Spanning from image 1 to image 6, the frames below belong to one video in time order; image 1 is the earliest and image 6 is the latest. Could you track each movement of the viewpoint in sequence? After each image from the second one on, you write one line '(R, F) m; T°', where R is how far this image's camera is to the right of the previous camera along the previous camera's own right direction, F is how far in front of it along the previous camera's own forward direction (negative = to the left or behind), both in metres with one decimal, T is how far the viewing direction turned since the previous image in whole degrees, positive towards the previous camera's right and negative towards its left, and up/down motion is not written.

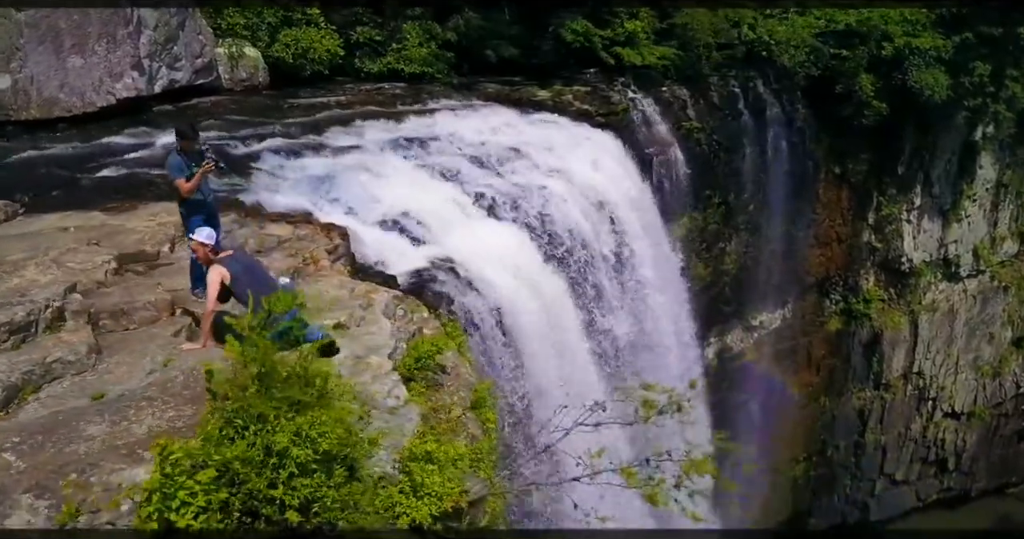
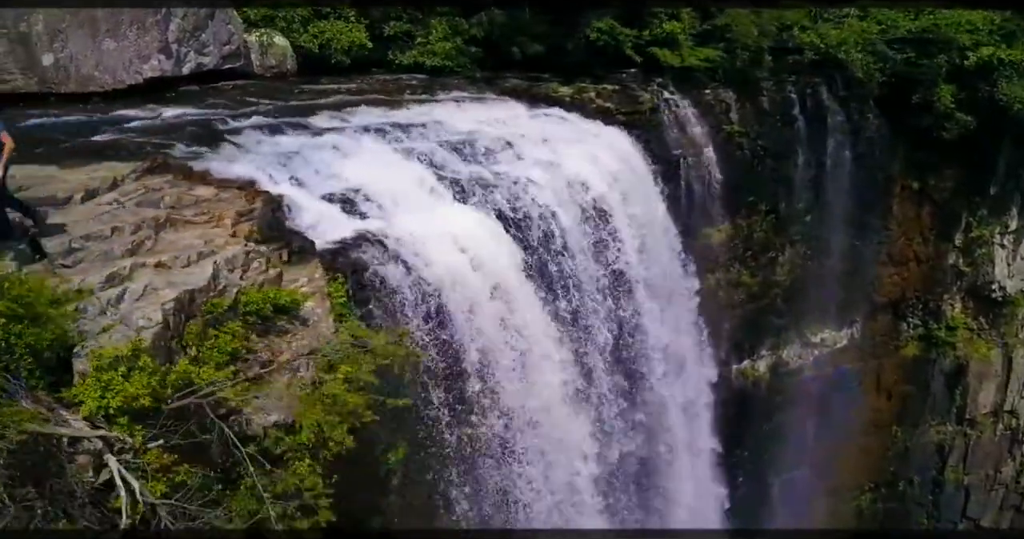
(+2.2, -0.2) m; -12°
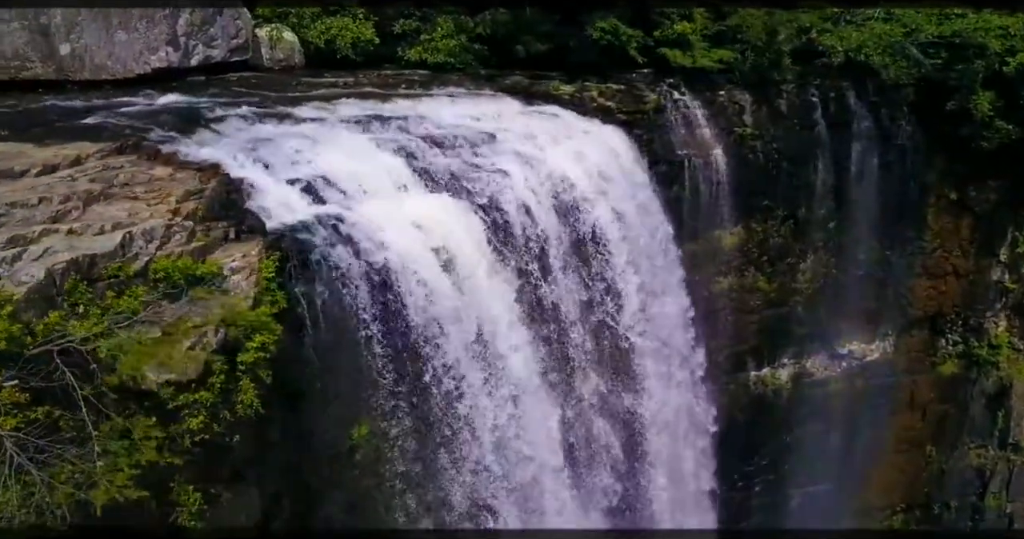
(+1.4, -0.1) m; -7°
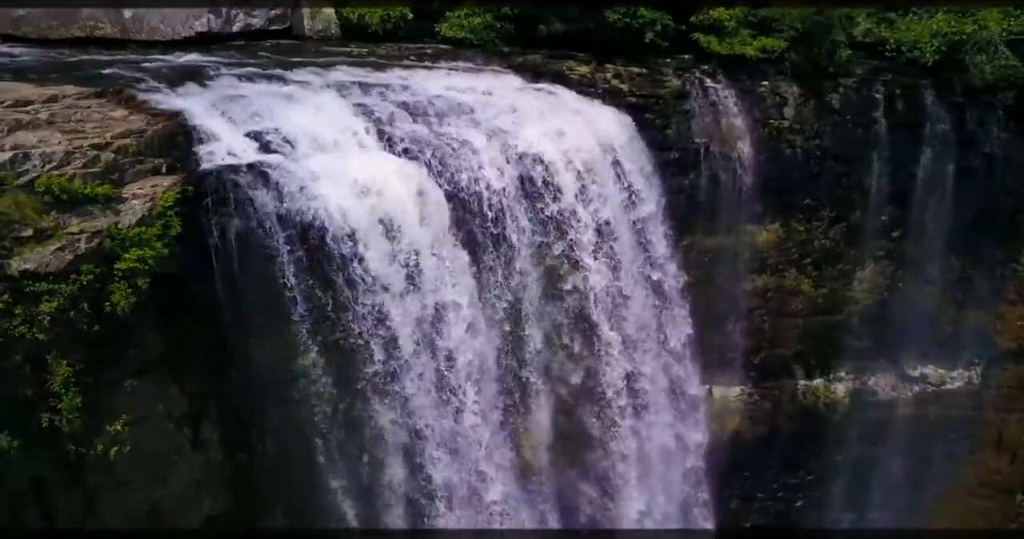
(+3.6, +0.1) m; -18°
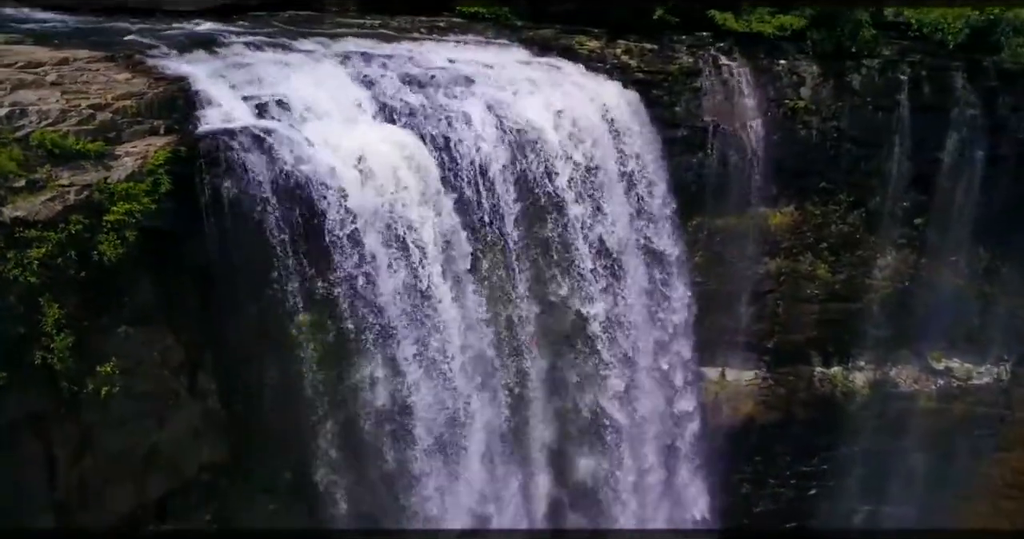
(+1.2, -0.1) m; -6°
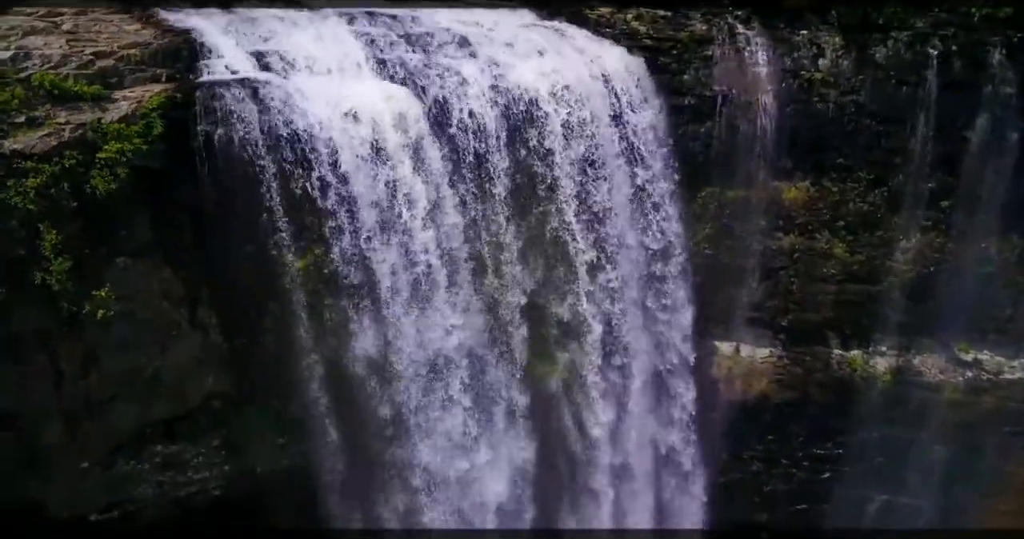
(+1.8, -0.1) m; -9°
